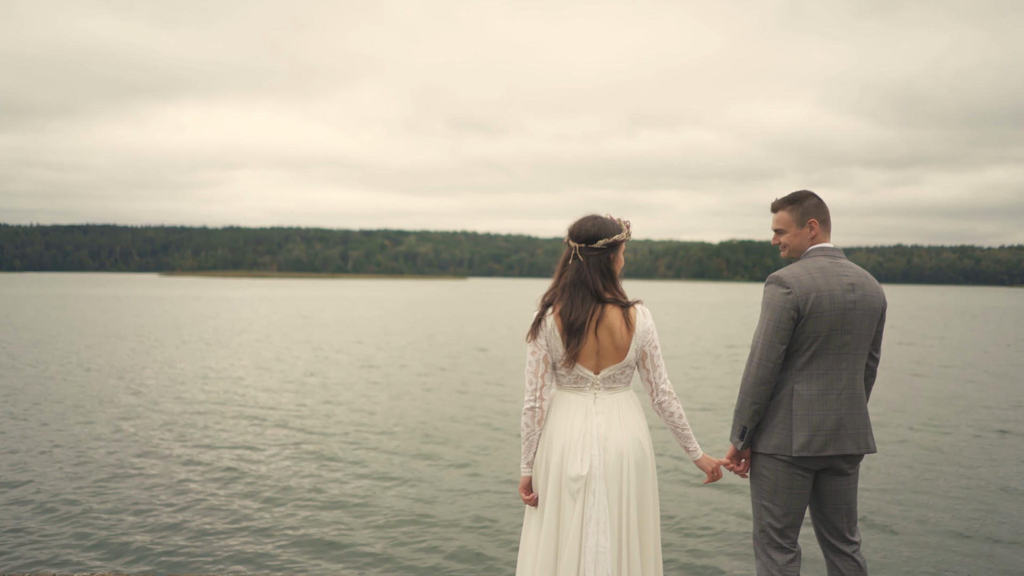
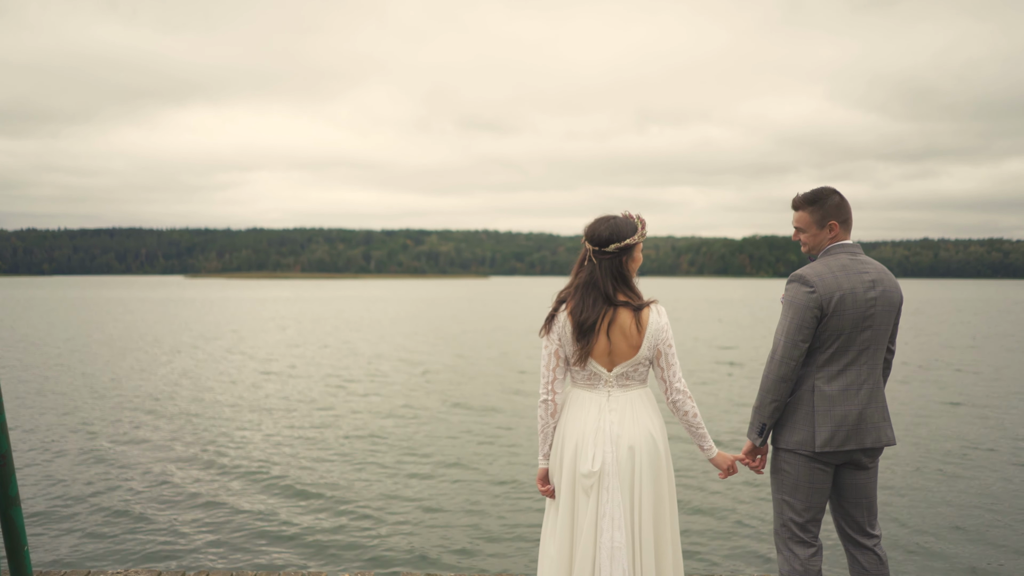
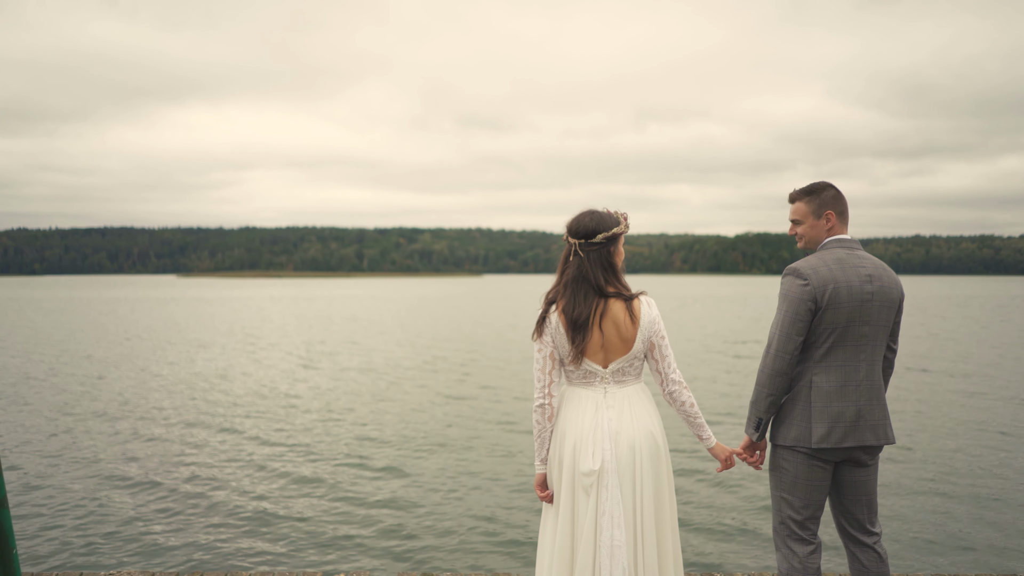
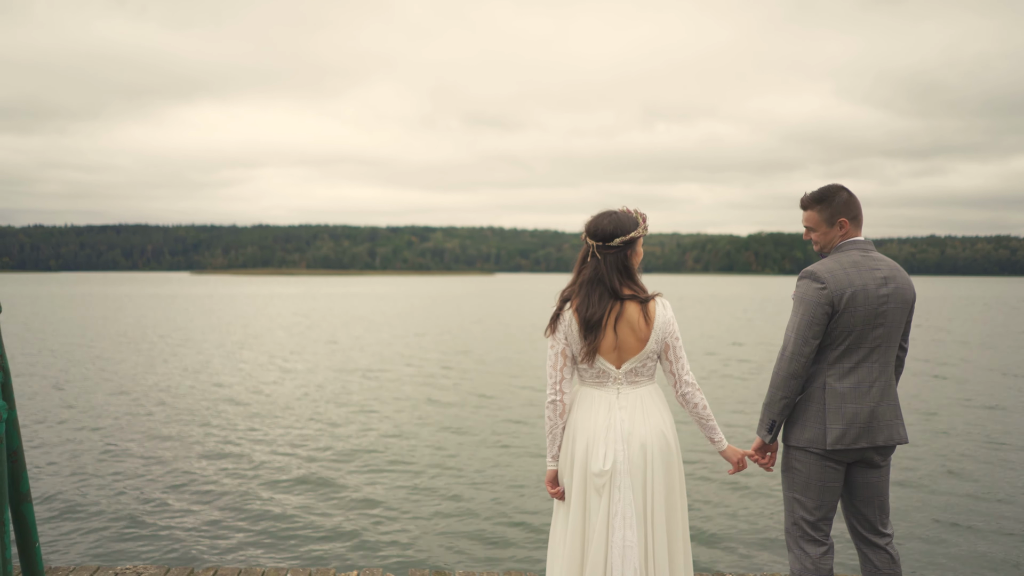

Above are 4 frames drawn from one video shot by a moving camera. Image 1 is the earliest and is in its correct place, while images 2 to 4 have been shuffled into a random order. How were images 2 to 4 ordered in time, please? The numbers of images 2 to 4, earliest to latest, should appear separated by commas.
3, 4, 2
